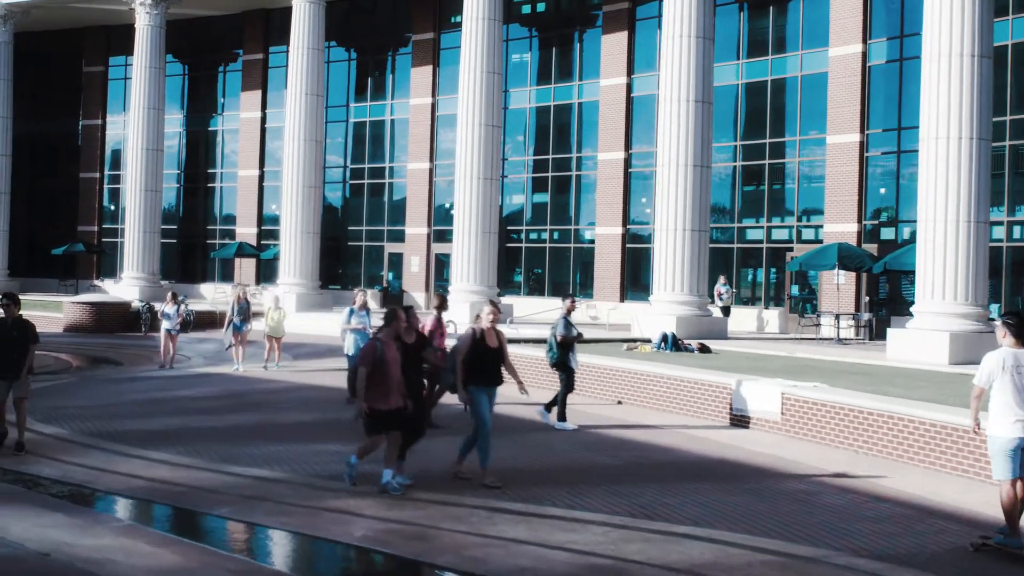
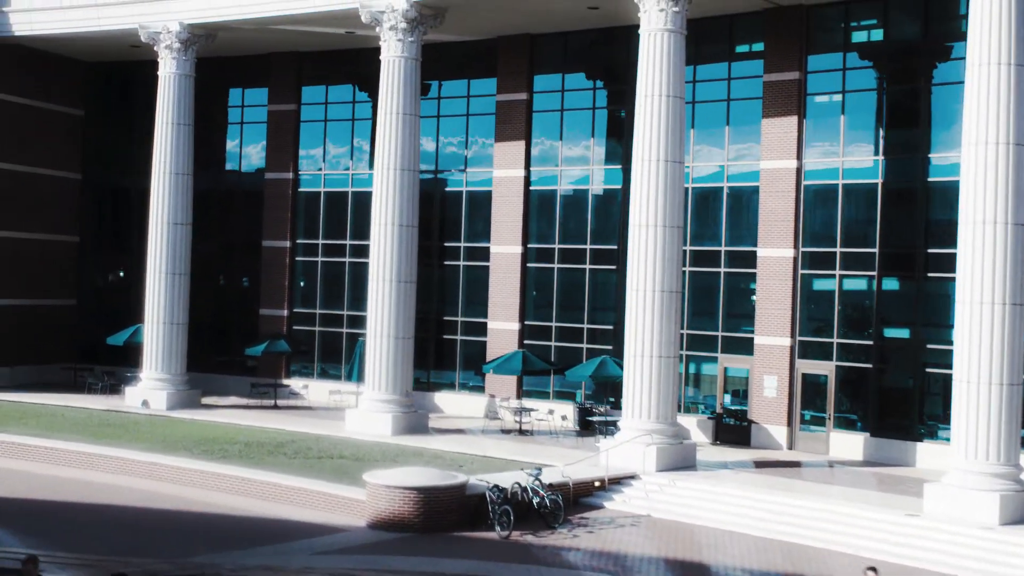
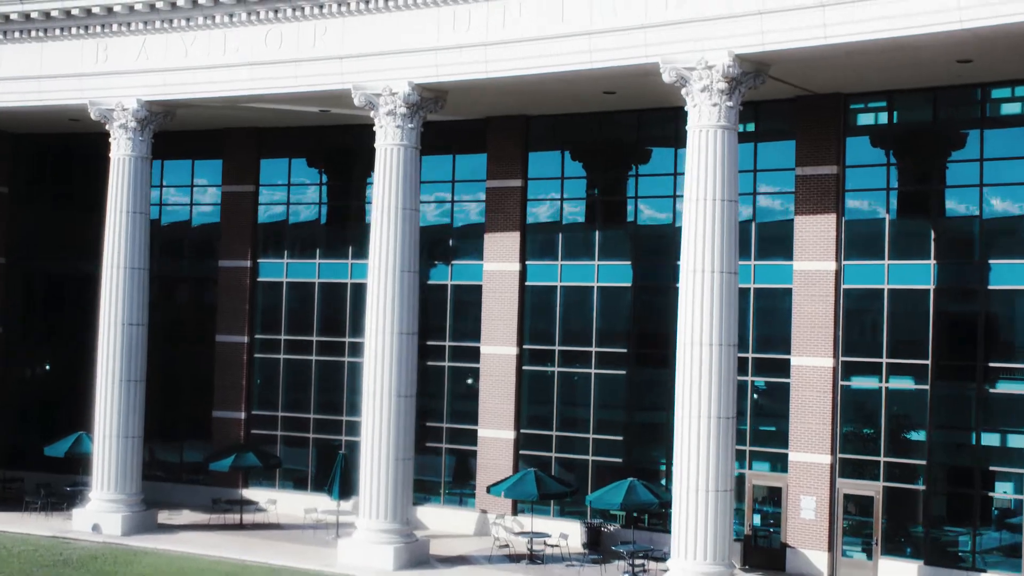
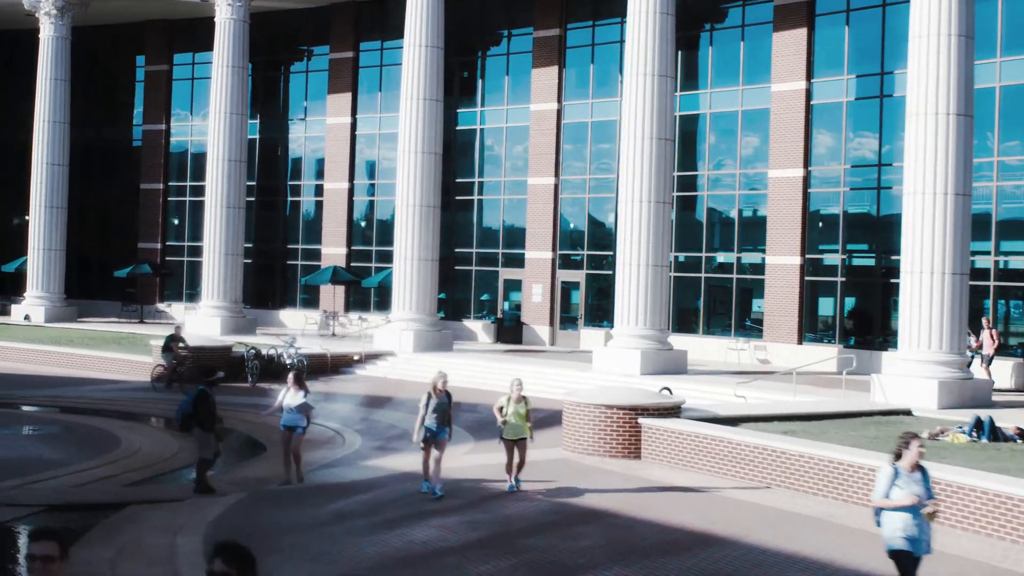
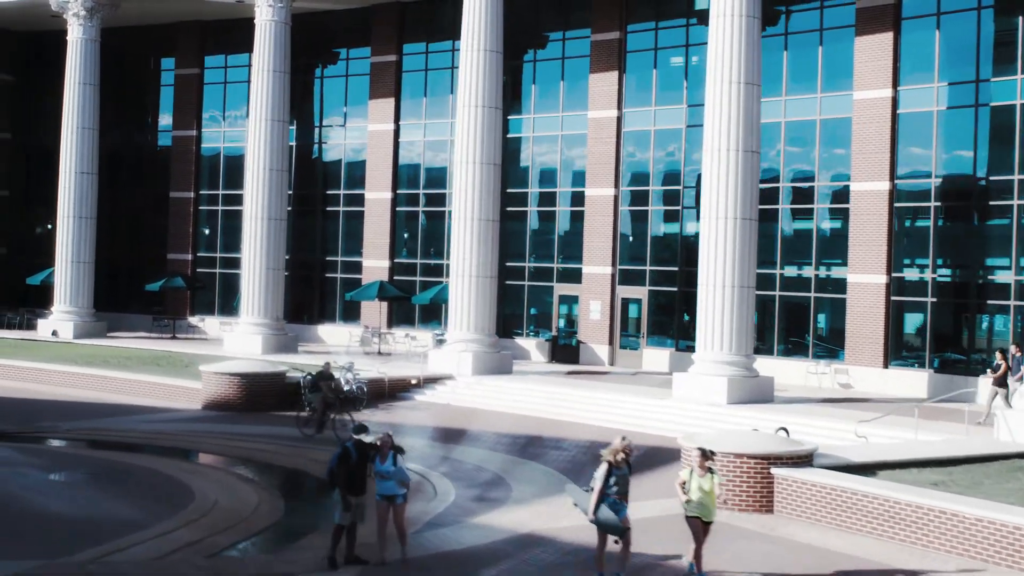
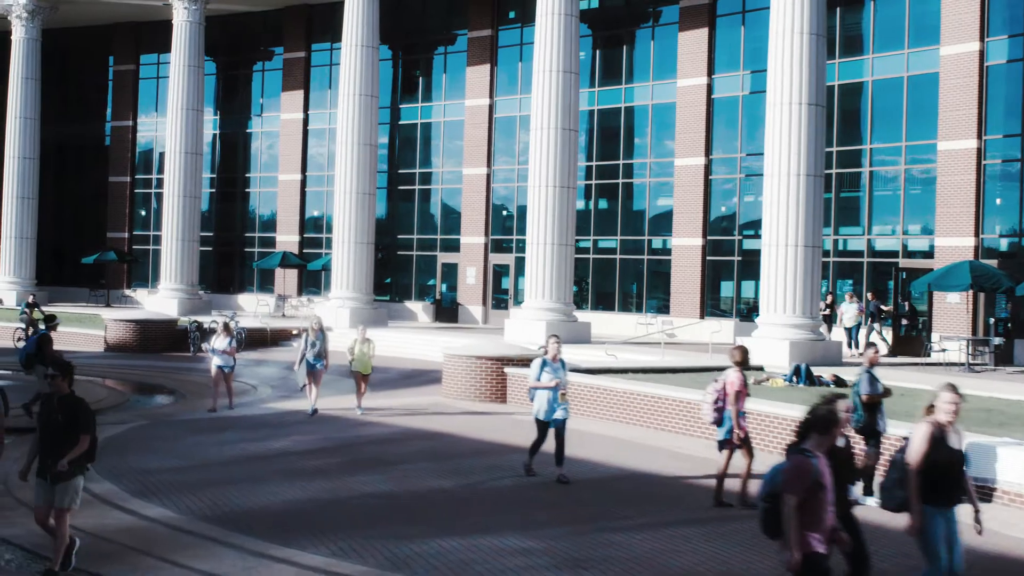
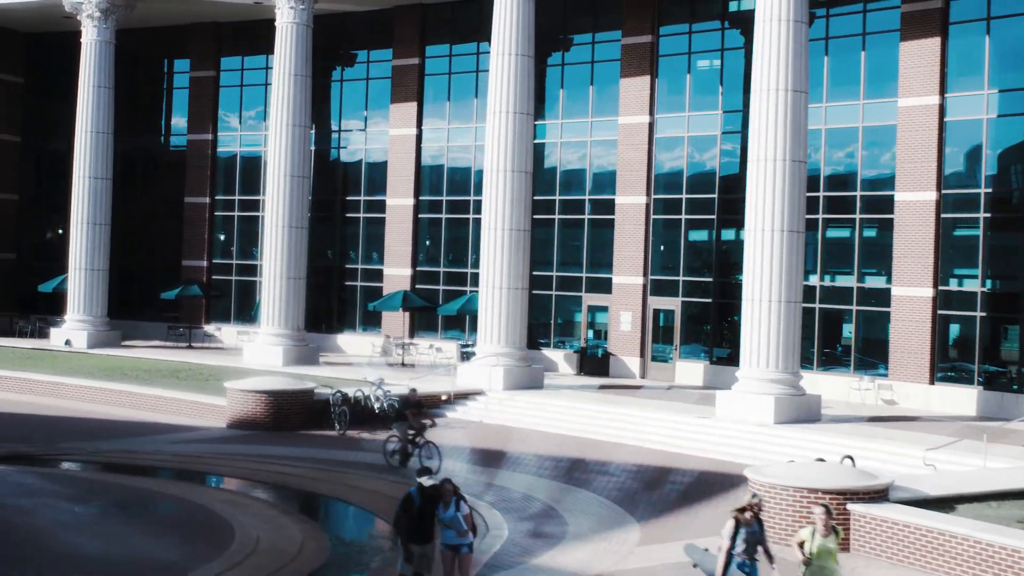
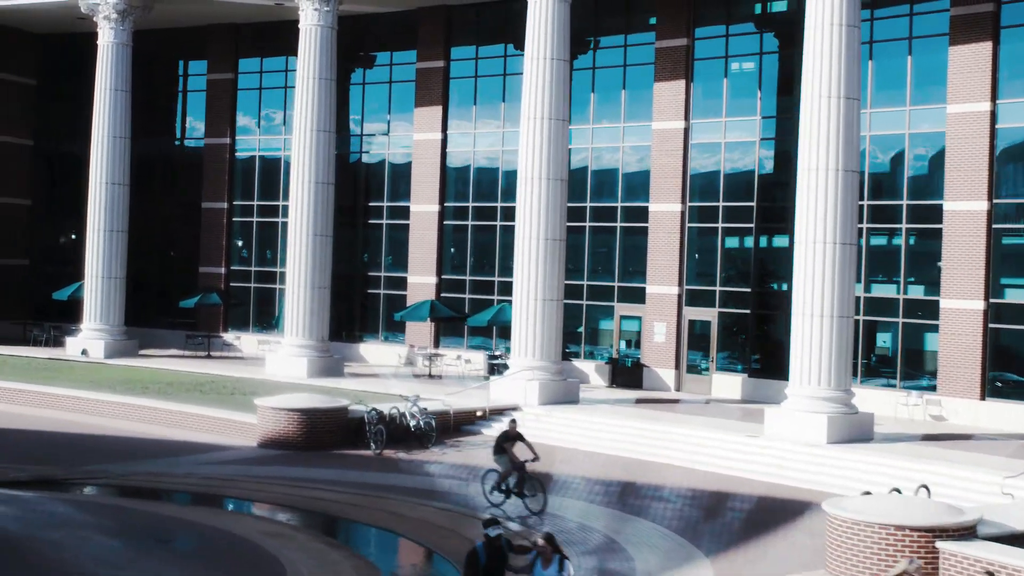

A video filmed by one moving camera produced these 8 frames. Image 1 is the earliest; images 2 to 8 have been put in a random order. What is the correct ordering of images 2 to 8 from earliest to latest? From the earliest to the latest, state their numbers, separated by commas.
6, 4, 5, 7, 8, 2, 3
